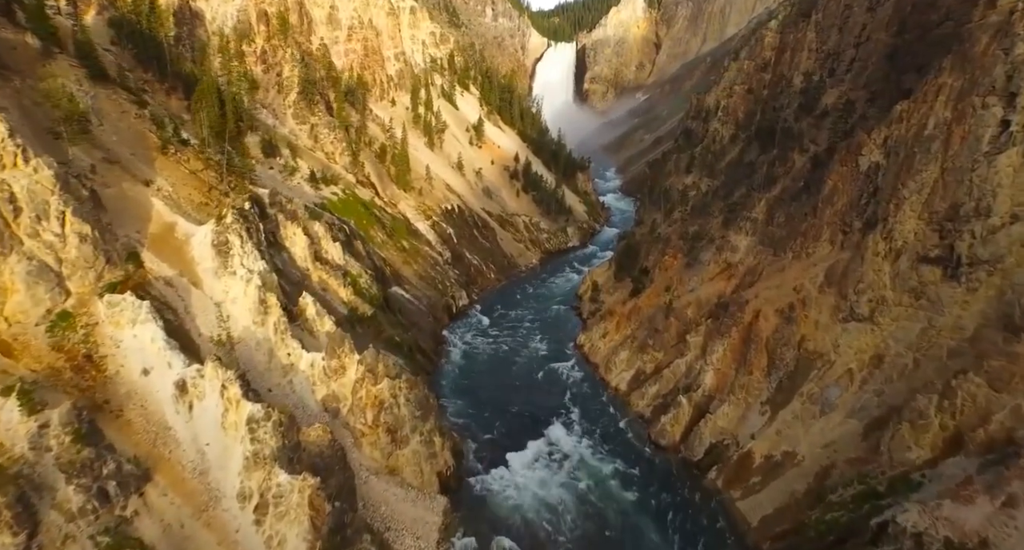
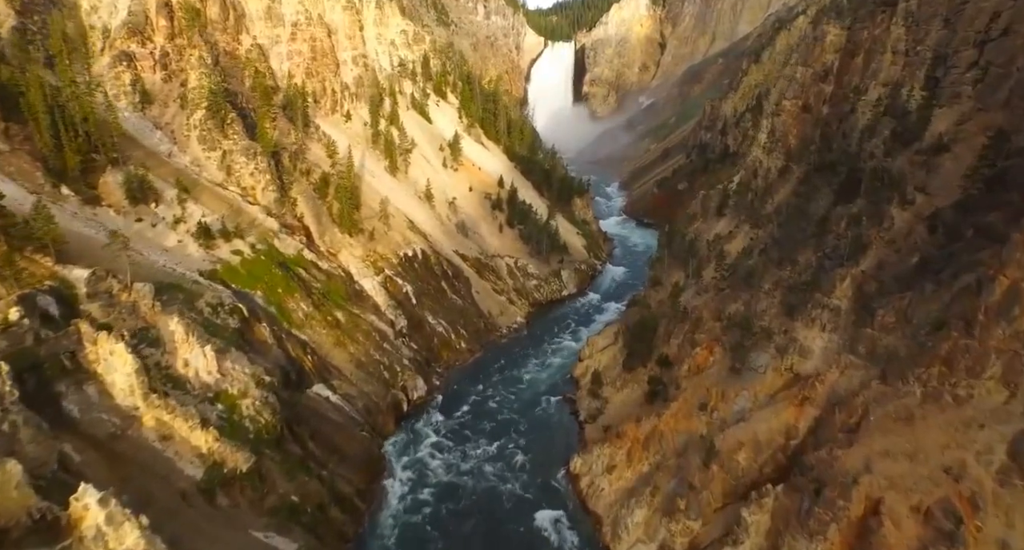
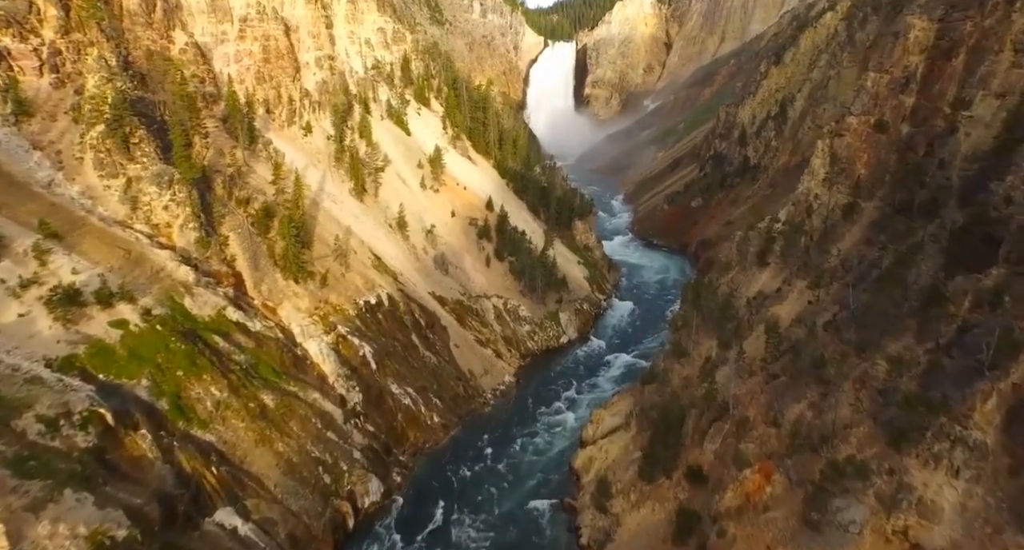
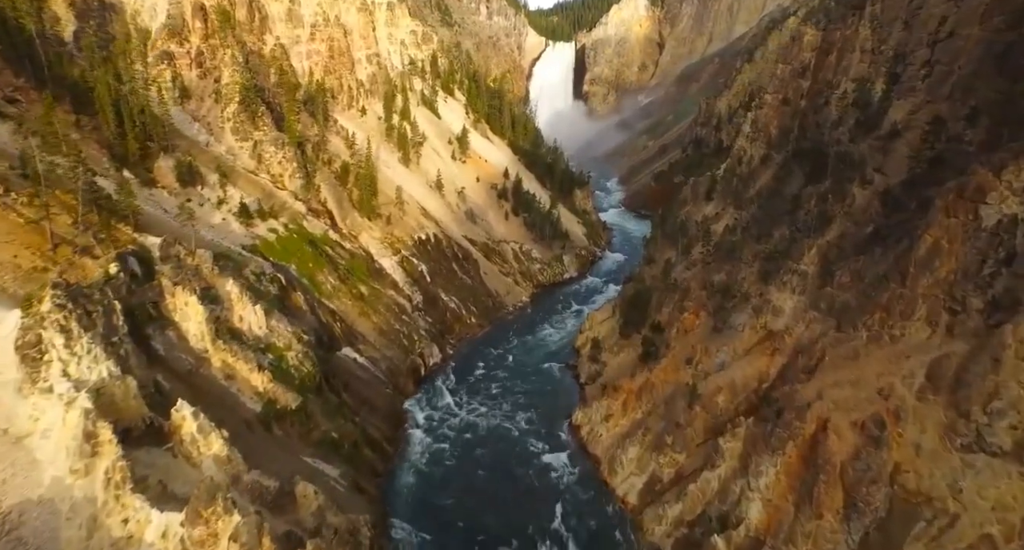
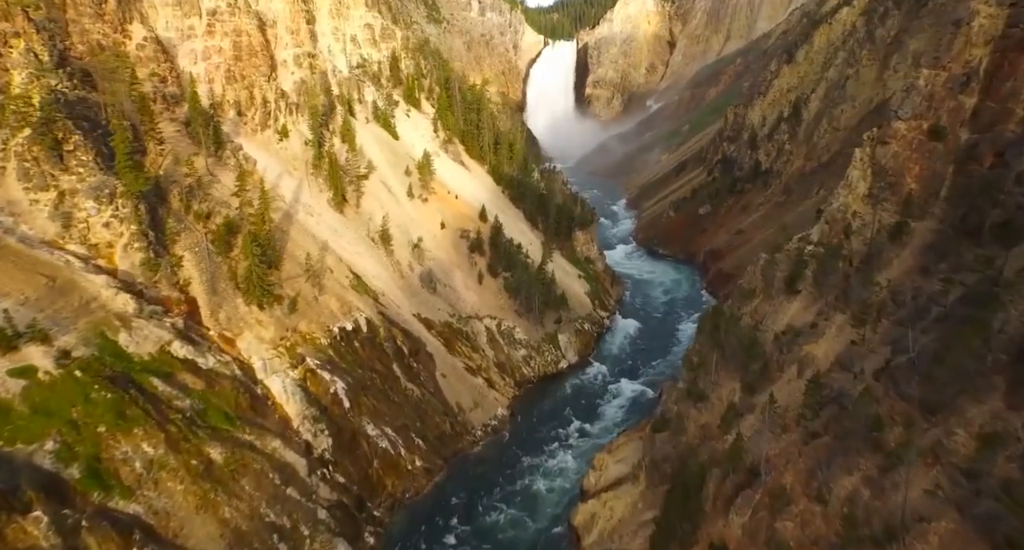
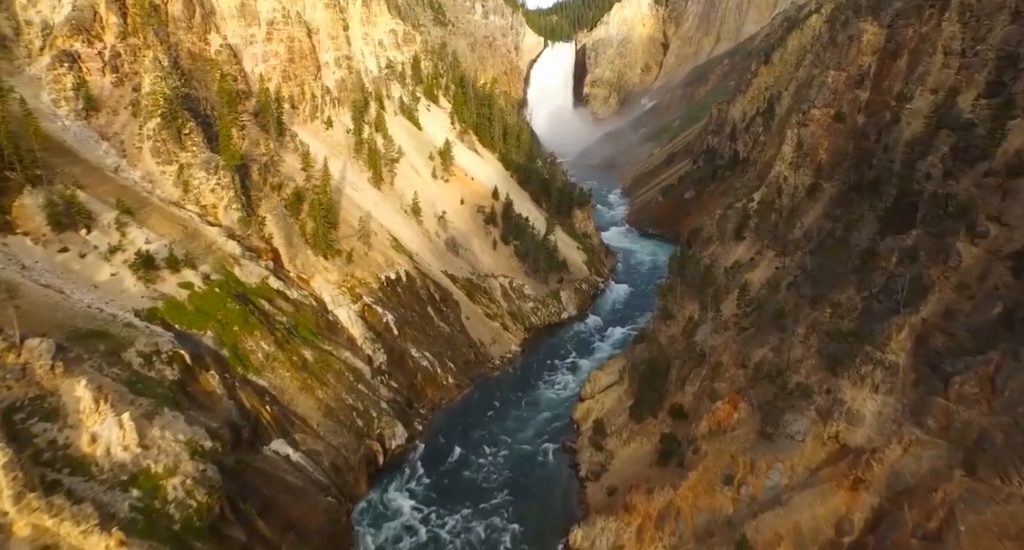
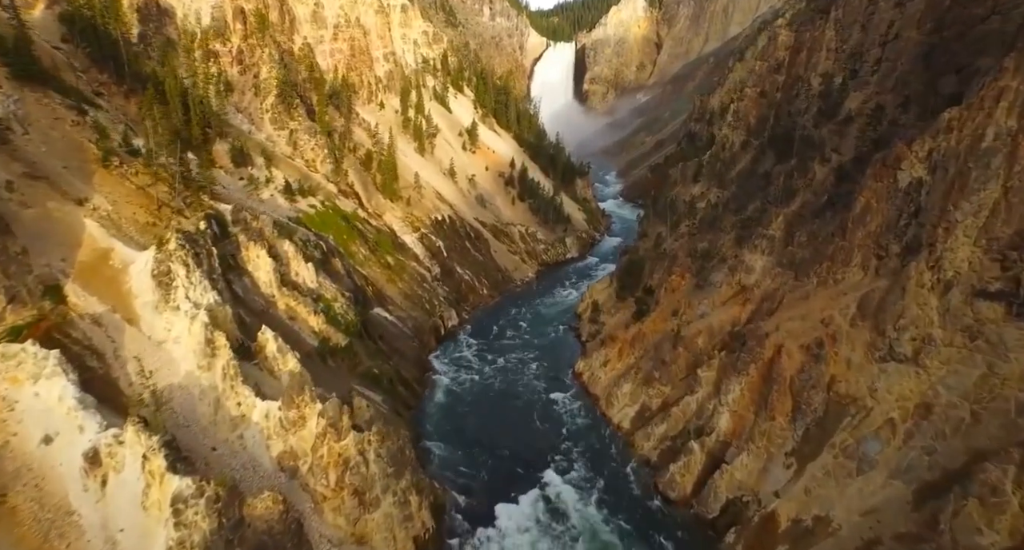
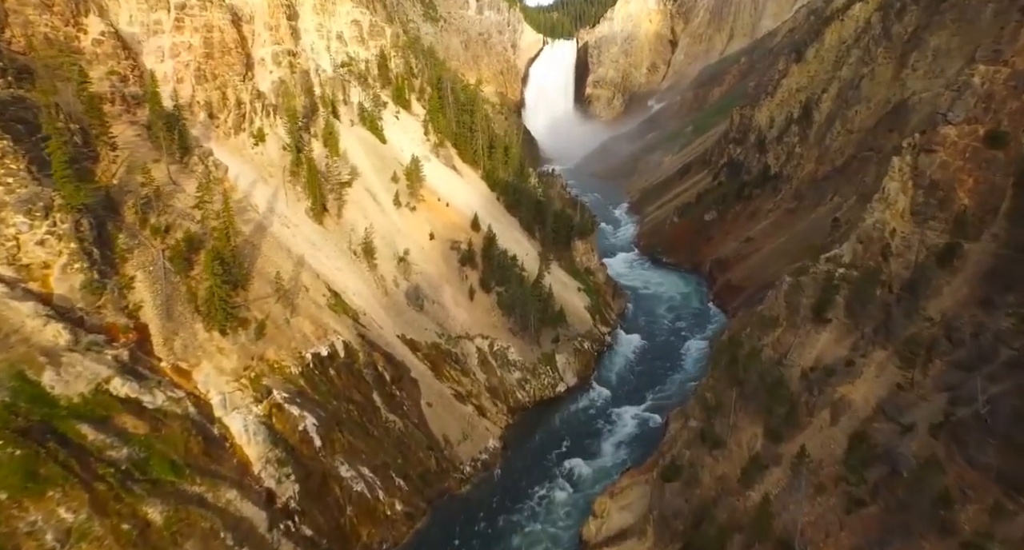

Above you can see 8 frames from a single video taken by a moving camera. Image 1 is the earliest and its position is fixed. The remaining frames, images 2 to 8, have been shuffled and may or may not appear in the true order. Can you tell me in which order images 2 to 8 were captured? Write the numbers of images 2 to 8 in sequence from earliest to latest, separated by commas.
7, 4, 2, 6, 3, 5, 8
